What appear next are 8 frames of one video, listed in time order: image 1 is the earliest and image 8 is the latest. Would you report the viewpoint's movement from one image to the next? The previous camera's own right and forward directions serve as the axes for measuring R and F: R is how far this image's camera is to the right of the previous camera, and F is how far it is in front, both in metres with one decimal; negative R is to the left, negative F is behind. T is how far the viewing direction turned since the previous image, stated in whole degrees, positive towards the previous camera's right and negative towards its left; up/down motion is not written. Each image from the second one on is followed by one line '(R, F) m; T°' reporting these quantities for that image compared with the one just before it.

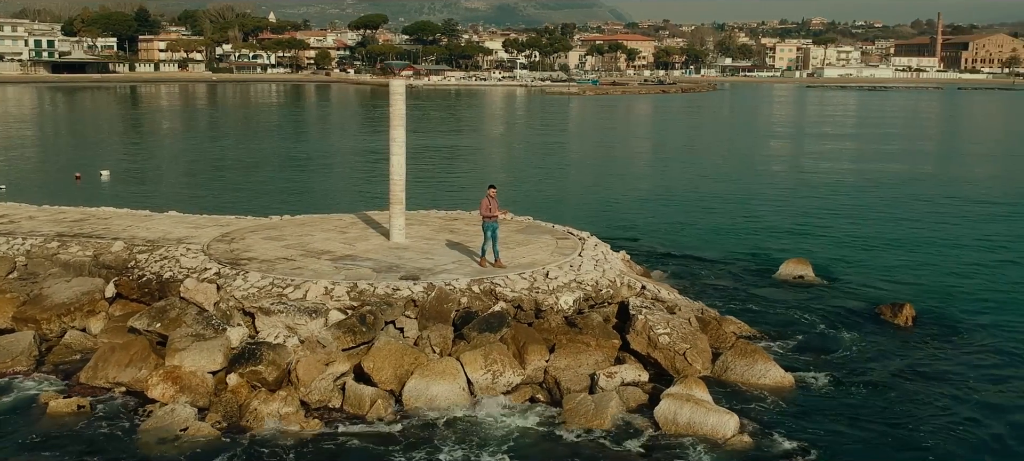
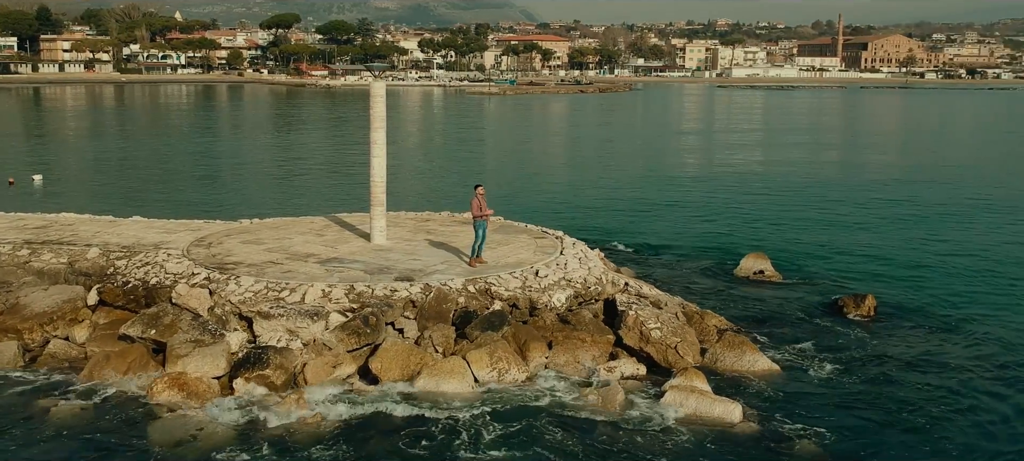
(-1.4, -0.2) m; +5°
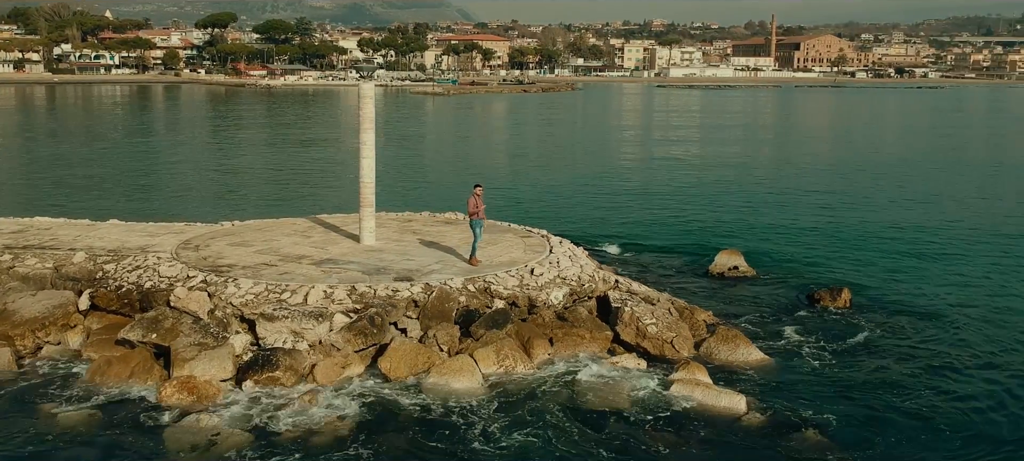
(-1.1, -0.2) m; +4°
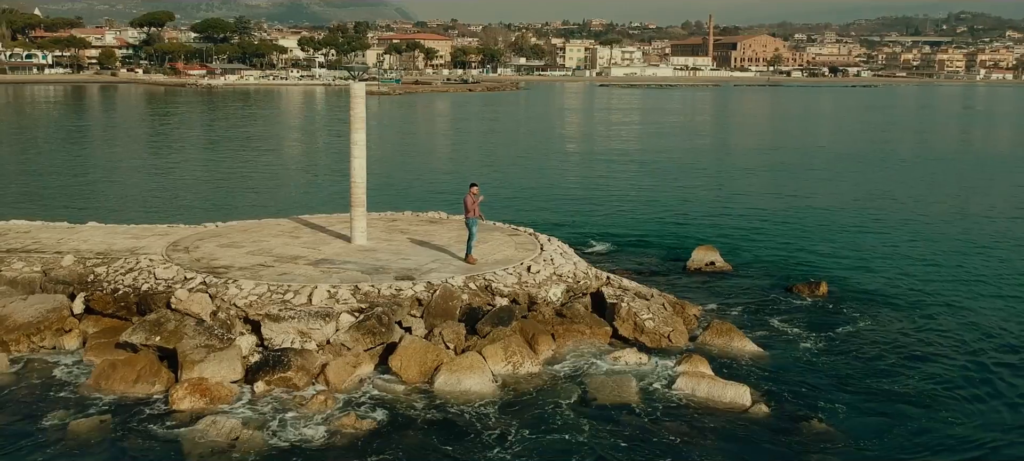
(-1.1, -0.2) m; +4°
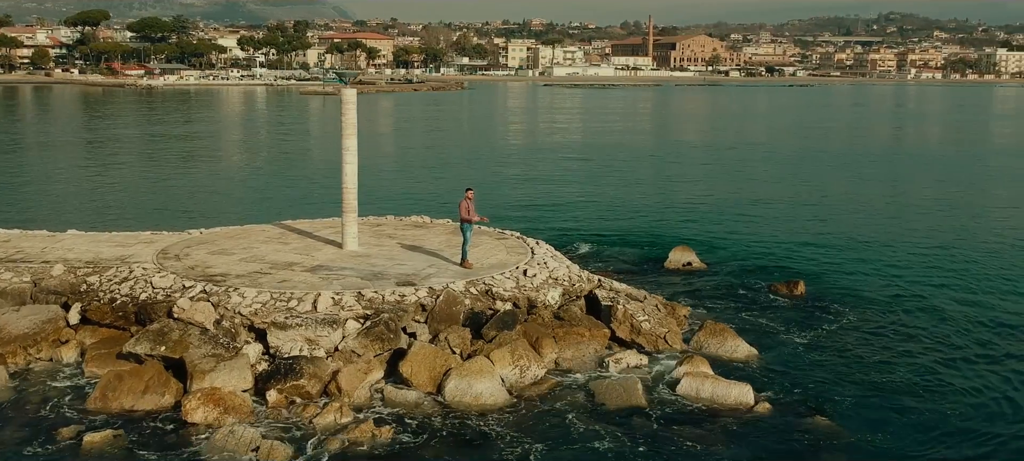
(-1.1, -0.2) m; +3°
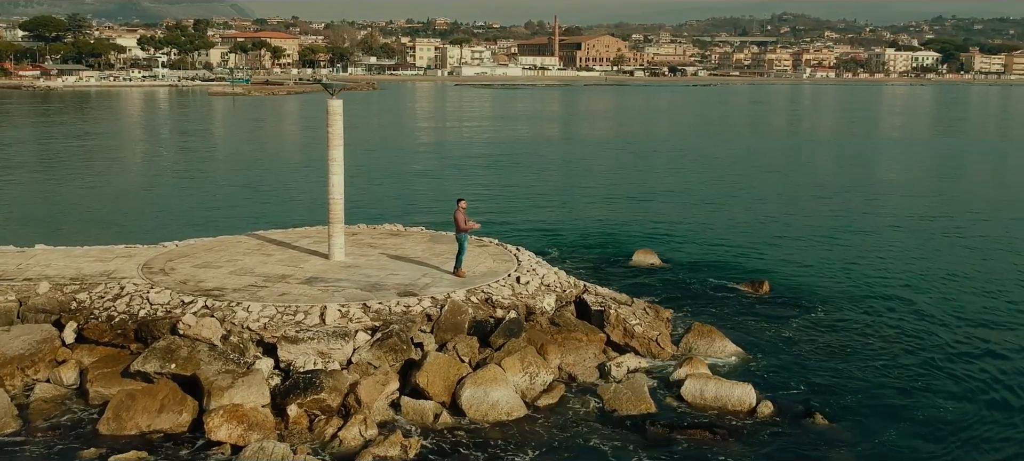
(-1.7, -0.2) m; +6°
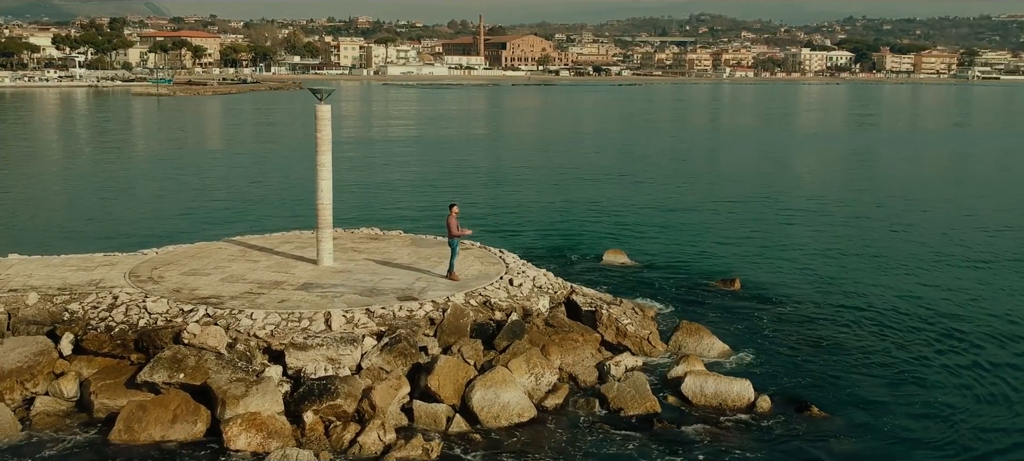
(-1.4, -0.2) m; +4°
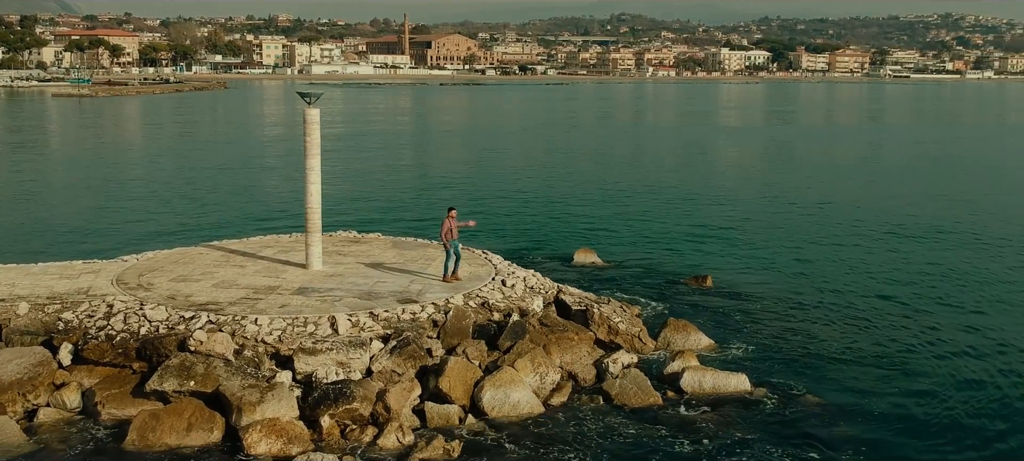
(-1.4, -0.2) m; +4°
